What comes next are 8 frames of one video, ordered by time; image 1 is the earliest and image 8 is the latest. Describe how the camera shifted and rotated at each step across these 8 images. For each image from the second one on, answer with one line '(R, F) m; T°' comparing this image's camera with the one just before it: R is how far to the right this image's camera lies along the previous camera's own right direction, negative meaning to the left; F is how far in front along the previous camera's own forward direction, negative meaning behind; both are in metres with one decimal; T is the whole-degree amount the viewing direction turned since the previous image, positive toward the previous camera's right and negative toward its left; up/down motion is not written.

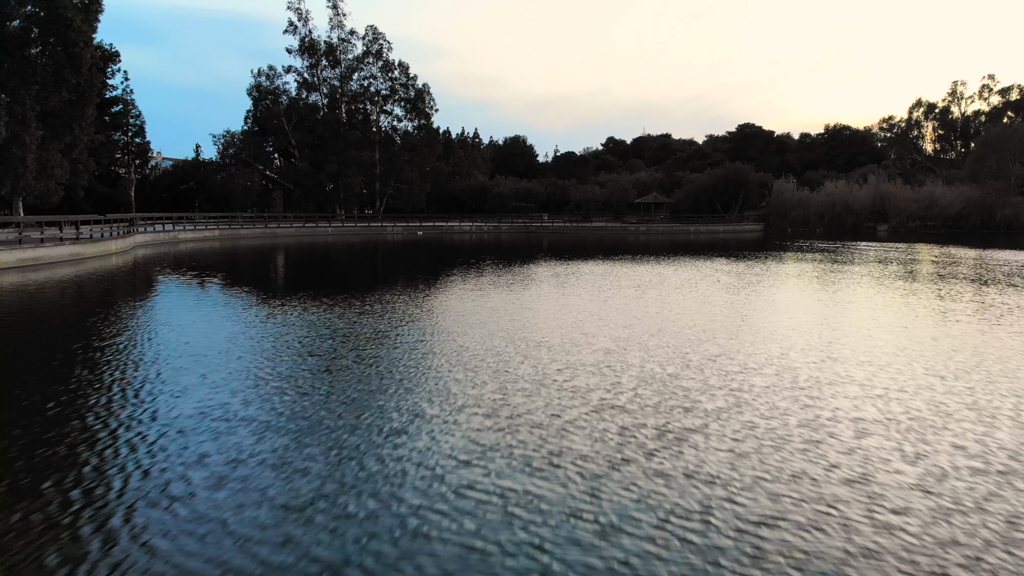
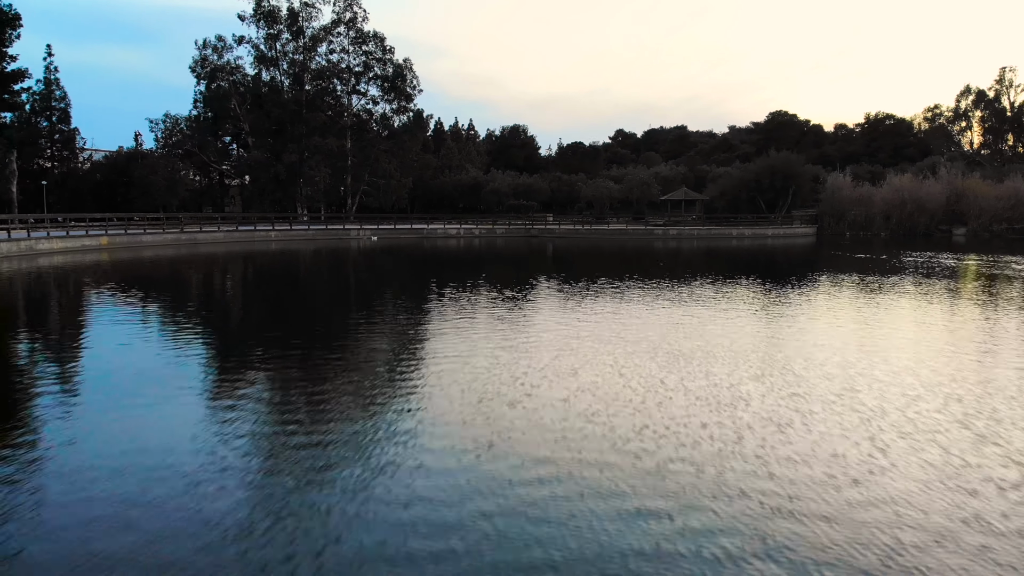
(+0.3, +9.0) m; 0°
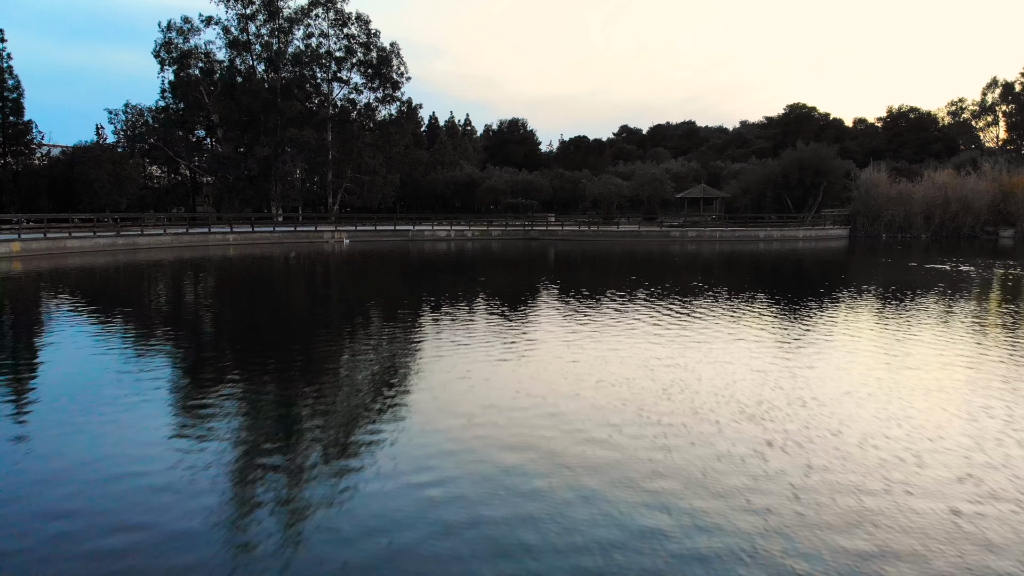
(+0.2, +4.2) m; 0°
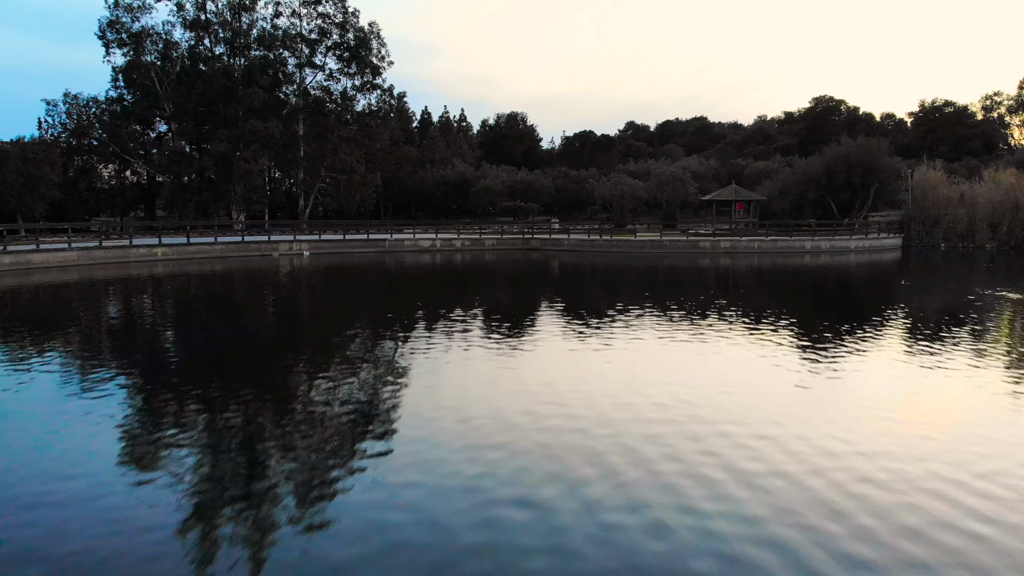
(+0.1, +5.2) m; 0°
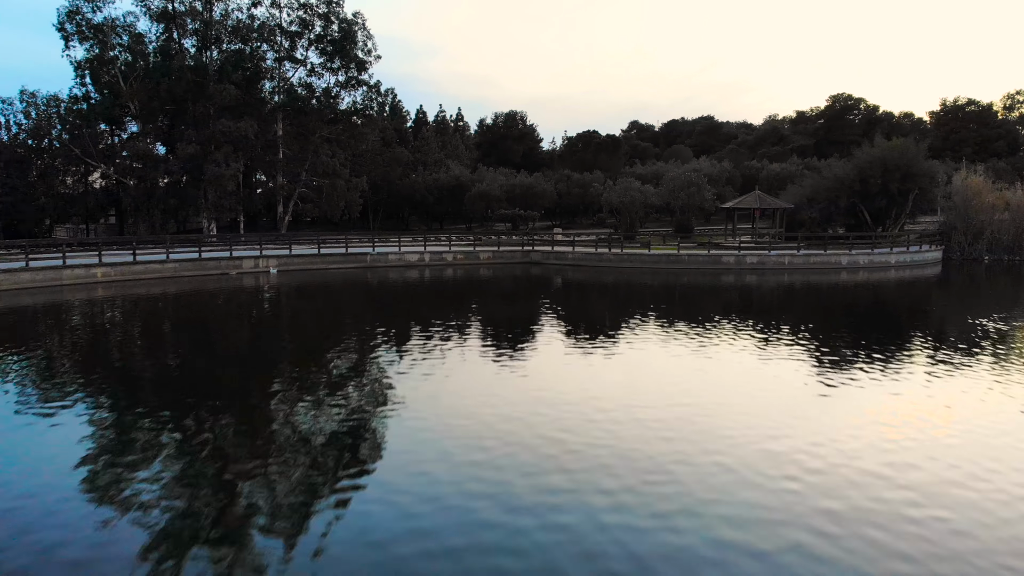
(+0.1, +3.0) m; 0°
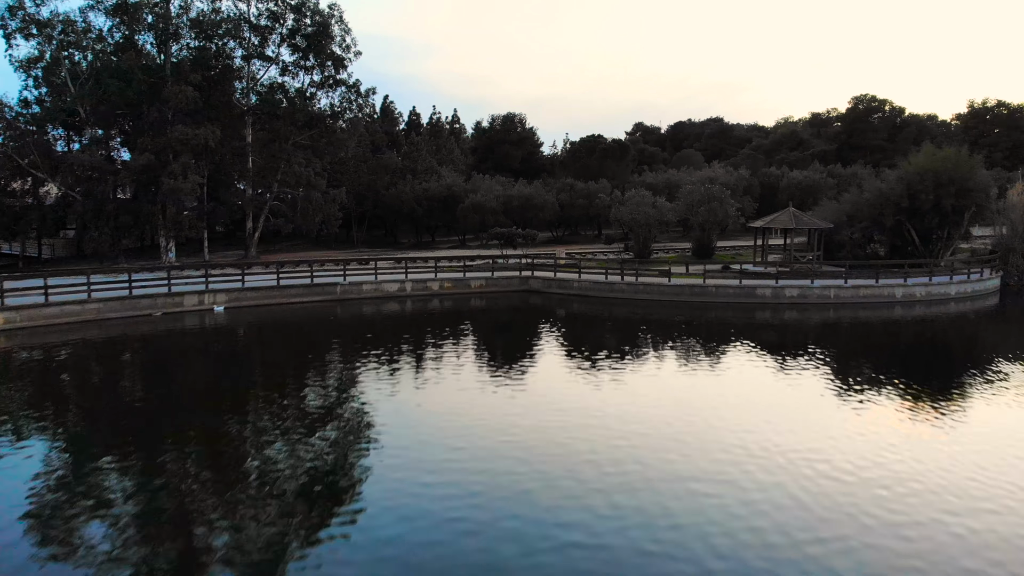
(+0.1, +3.5) m; 0°
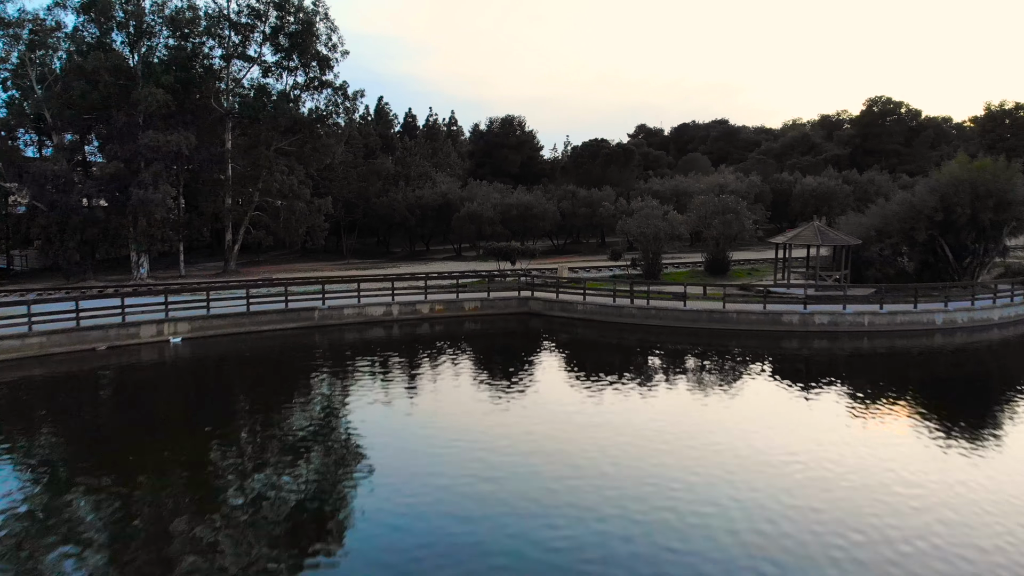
(+0.1, +2.0) m; 0°
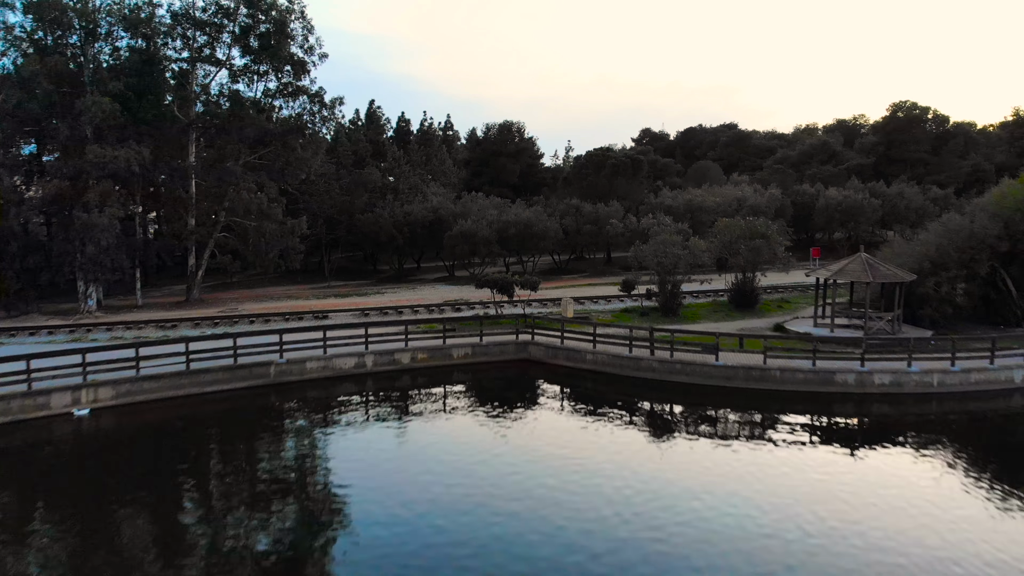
(+0.1, +3.0) m; 0°
